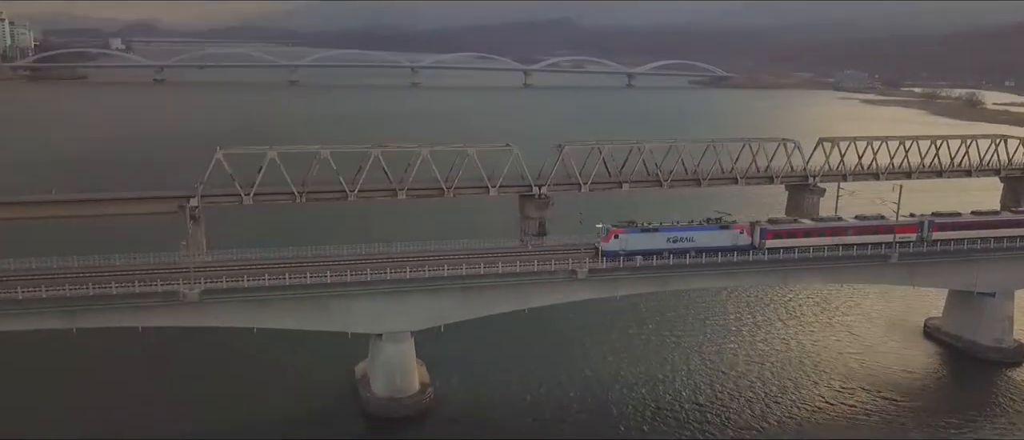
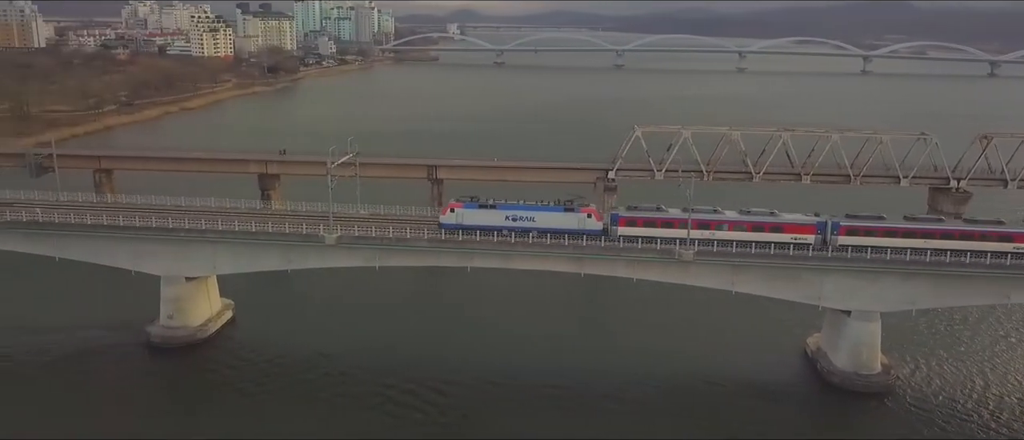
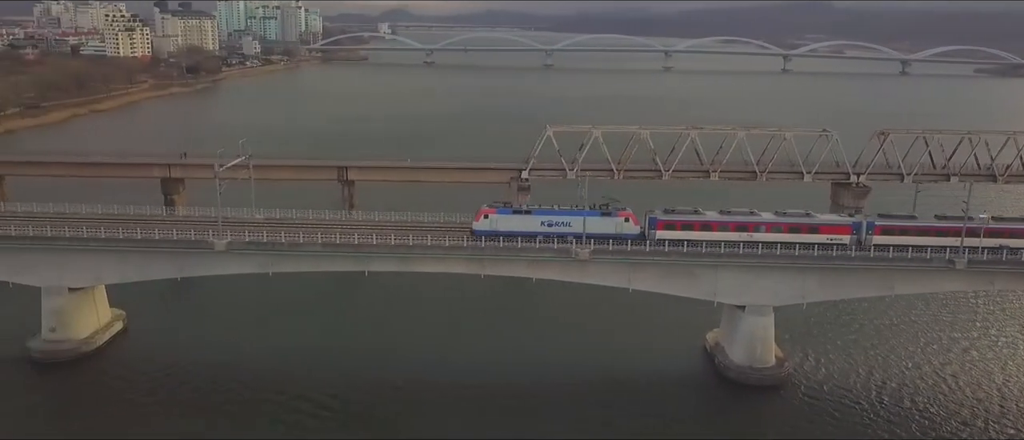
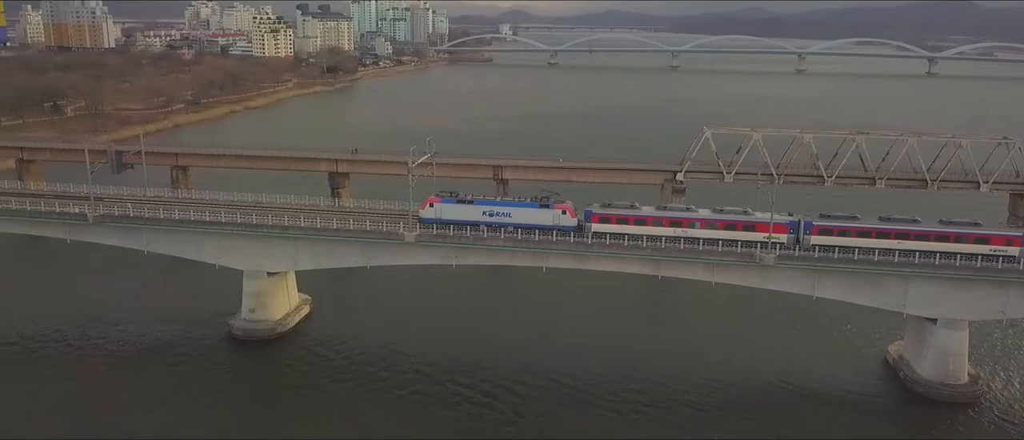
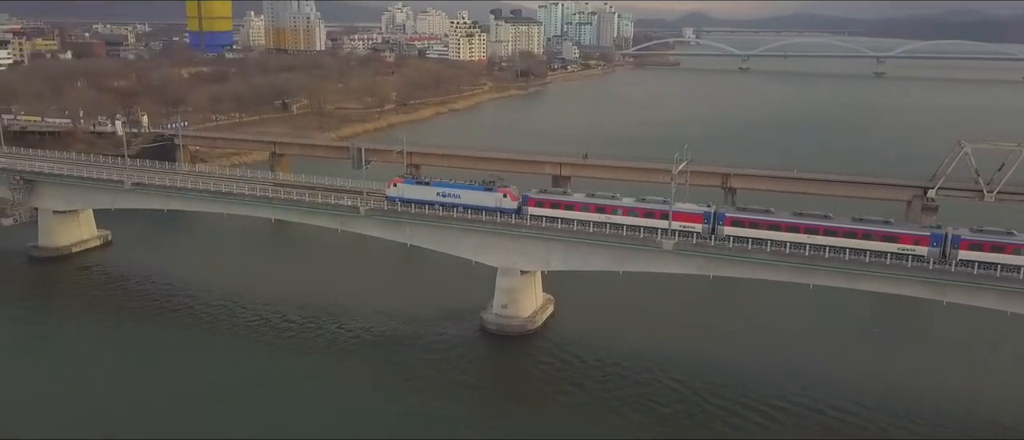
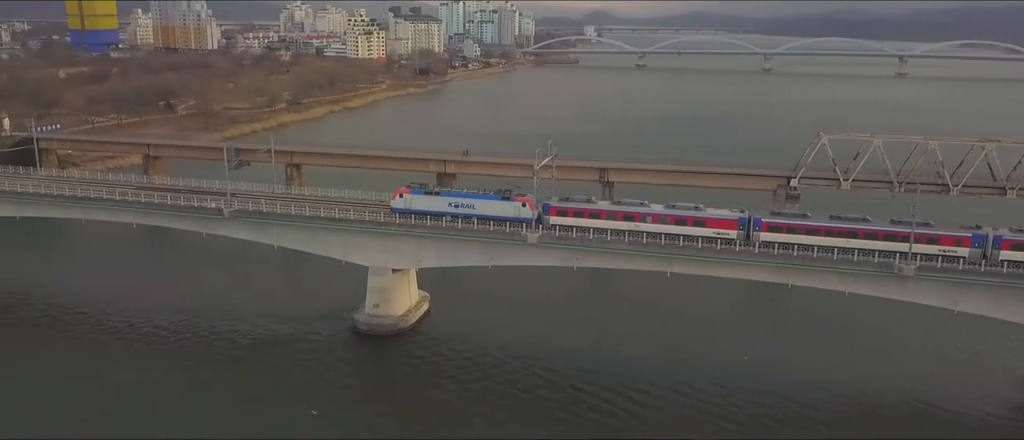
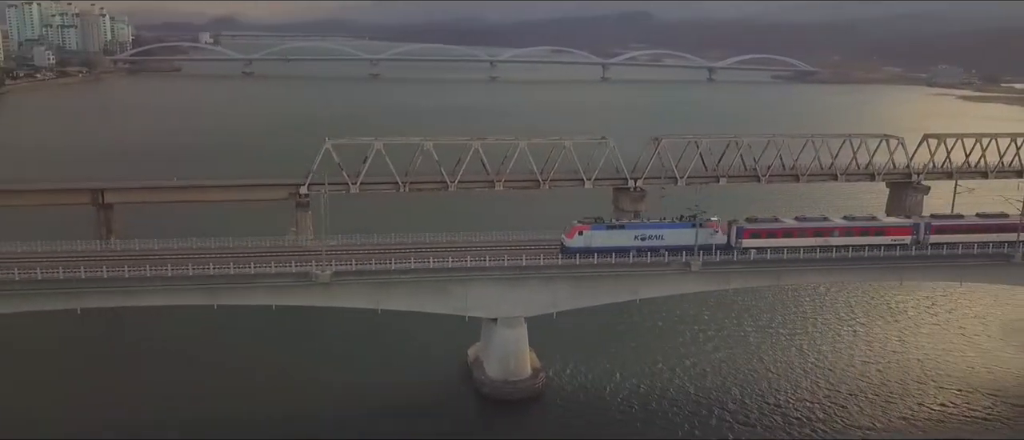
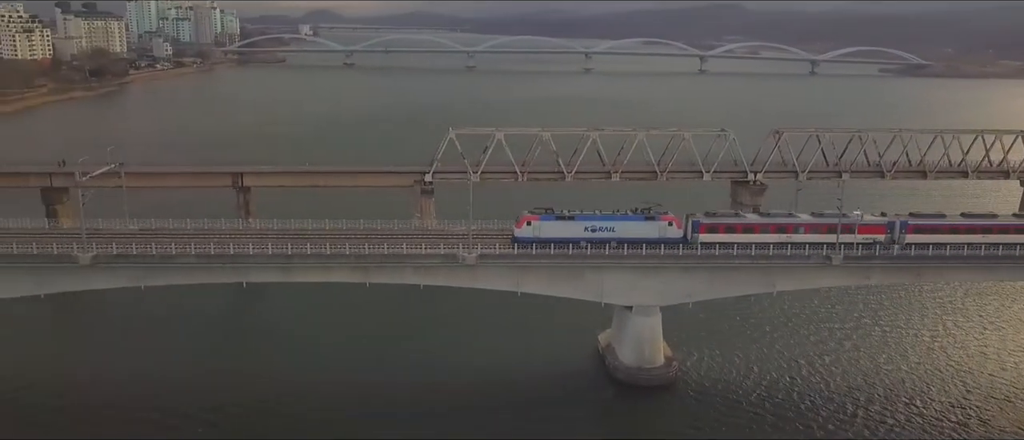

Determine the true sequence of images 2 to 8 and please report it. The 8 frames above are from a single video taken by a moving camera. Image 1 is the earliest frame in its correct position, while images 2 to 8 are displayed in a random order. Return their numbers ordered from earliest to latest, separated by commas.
7, 8, 3, 2, 4, 6, 5
